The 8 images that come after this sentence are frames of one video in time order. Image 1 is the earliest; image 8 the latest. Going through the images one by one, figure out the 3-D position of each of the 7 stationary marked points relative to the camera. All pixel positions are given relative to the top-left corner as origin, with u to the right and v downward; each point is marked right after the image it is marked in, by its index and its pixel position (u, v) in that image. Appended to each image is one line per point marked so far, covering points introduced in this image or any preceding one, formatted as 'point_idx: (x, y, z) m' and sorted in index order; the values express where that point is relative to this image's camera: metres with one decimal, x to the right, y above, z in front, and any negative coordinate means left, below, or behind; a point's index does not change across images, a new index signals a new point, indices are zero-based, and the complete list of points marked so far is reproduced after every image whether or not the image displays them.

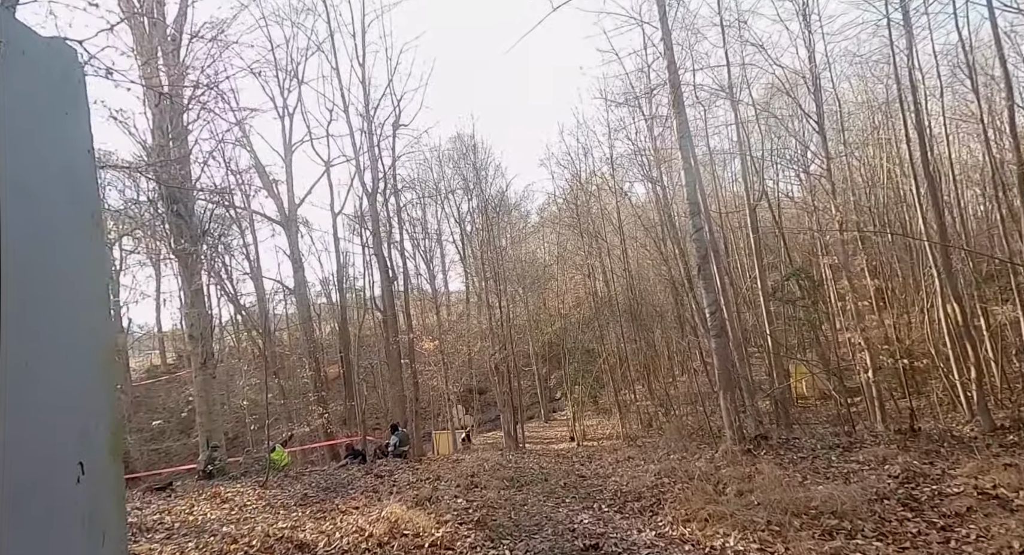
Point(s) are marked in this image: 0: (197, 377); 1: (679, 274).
0: (-7.4, -2.4, +15.3) m
1: (+4.9, +0.1, +19.1) m
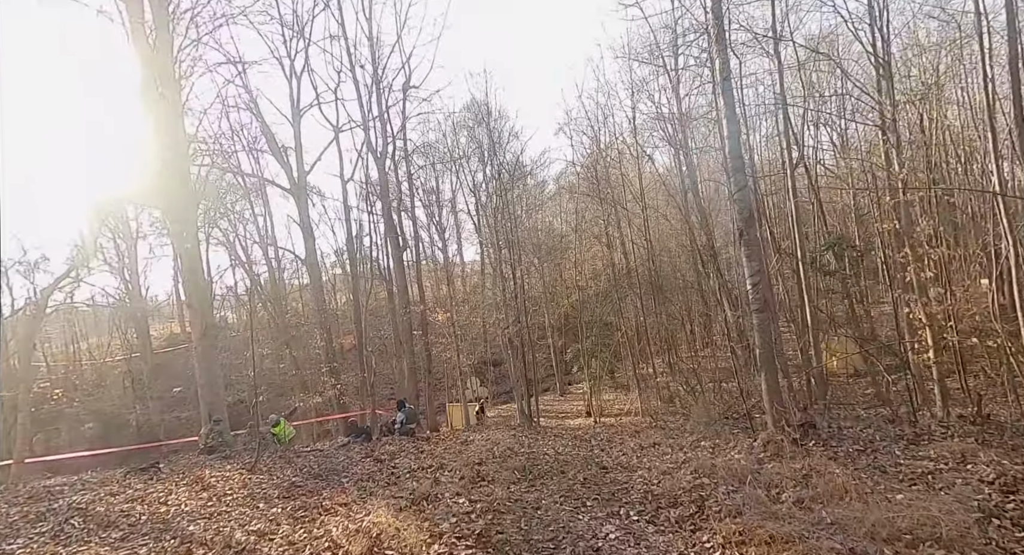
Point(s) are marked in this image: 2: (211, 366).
0: (-7.1, -1.6, +14.7) m
1: (+5.3, +0.9, +18.0) m
2: (-6.8, -2.0, +14.9) m
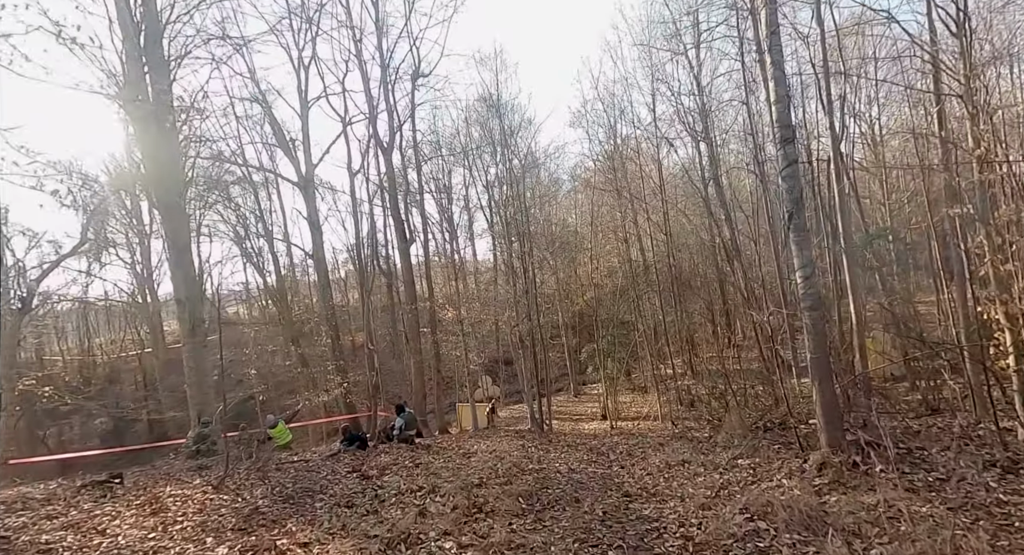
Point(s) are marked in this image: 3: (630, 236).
0: (-6.9, -1.5, +13.9) m
1: (+5.6, +1.0, +16.9) m
2: (-6.6, -1.9, +14.0) m
3: (+3.6, +1.3, +20.0) m
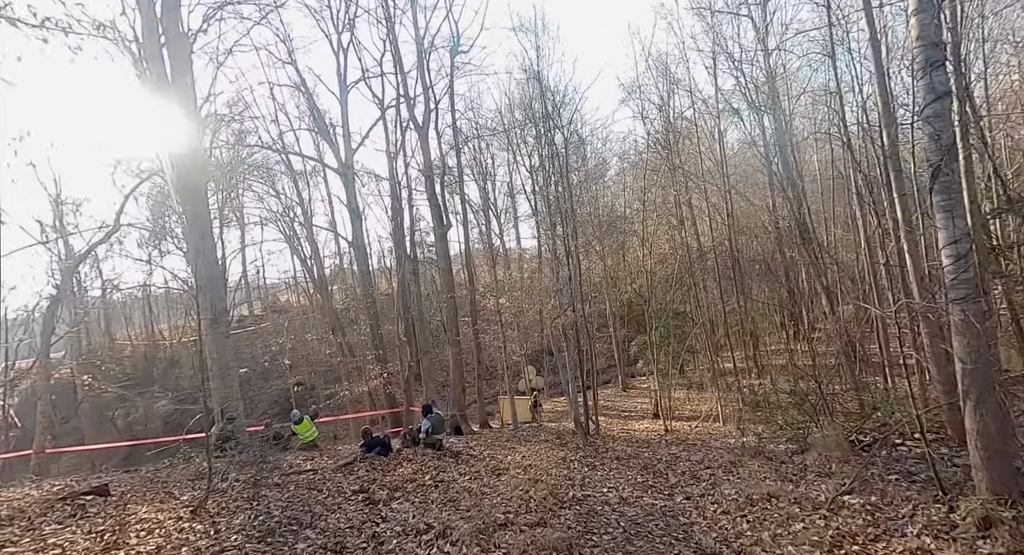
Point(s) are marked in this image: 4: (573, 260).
0: (-6.0, -1.2, +13.0) m
1: (+6.7, +1.3, +15.1) m
2: (-5.8, -1.6, +13.1) m
3: (+4.9, +1.7, +18.3) m
4: (+1.8, +0.5, +19.3) m
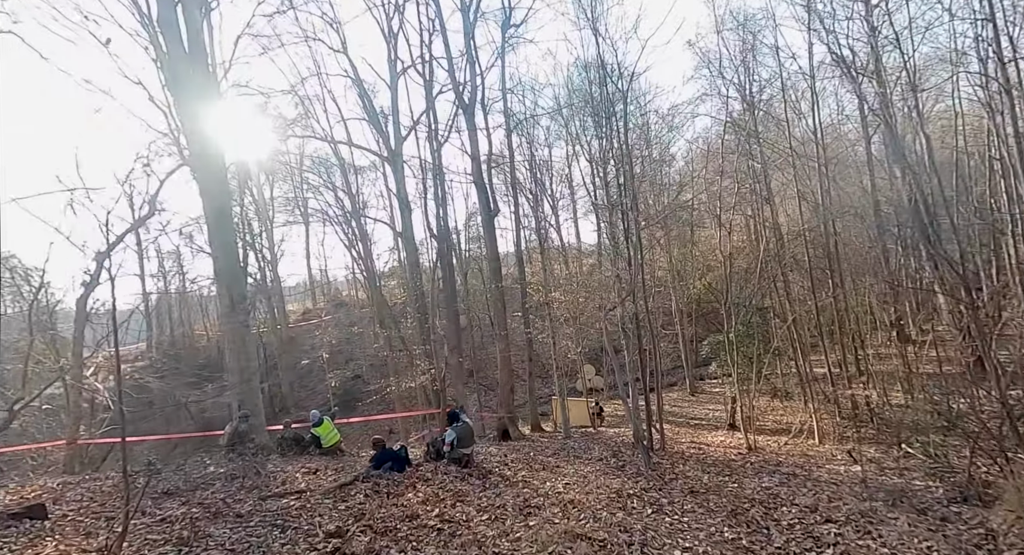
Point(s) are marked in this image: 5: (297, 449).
0: (-5.2, -0.9, +11.7) m
1: (+7.7, +1.5, +12.6) m
2: (-4.9, -1.3, +11.8) m
3: (+6.3, +1.9, +15.9) m
4: (+3.3, +0.8, +17.2) m
5: (-3.8, -3.1, +11.6) m
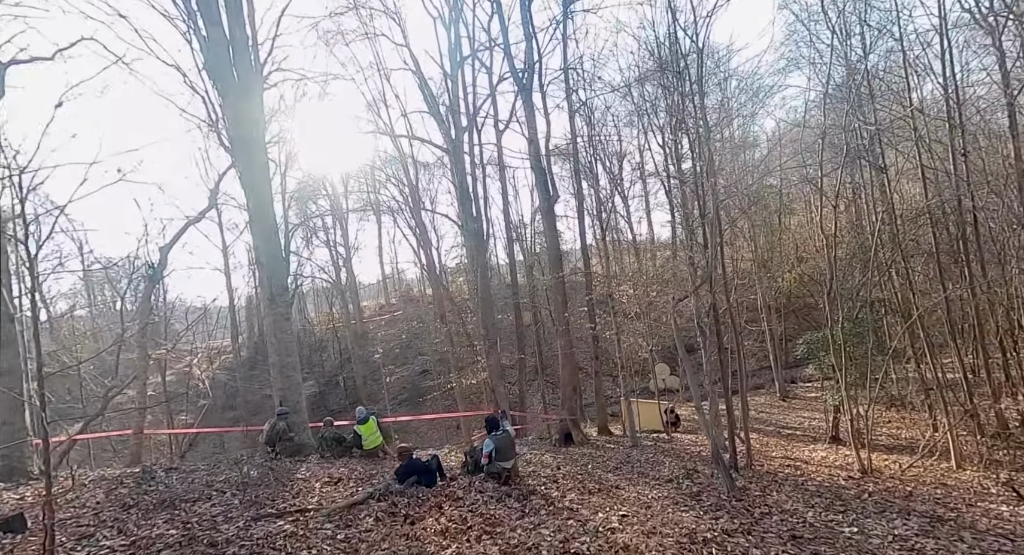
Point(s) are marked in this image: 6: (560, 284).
0: (-4.2, -0.7, +11.0) m
1: (+8.7, +1.8, +10.3) m
2: (-3.9, -1.1, +11.0) m
3: (+7.7, +2.1, +13.8) m
4: (+4.8, +1.0, +15.4) m
5: (-2.9, -2.9, +10.7) m
6: (+1.3, 0.0, +16.6) m
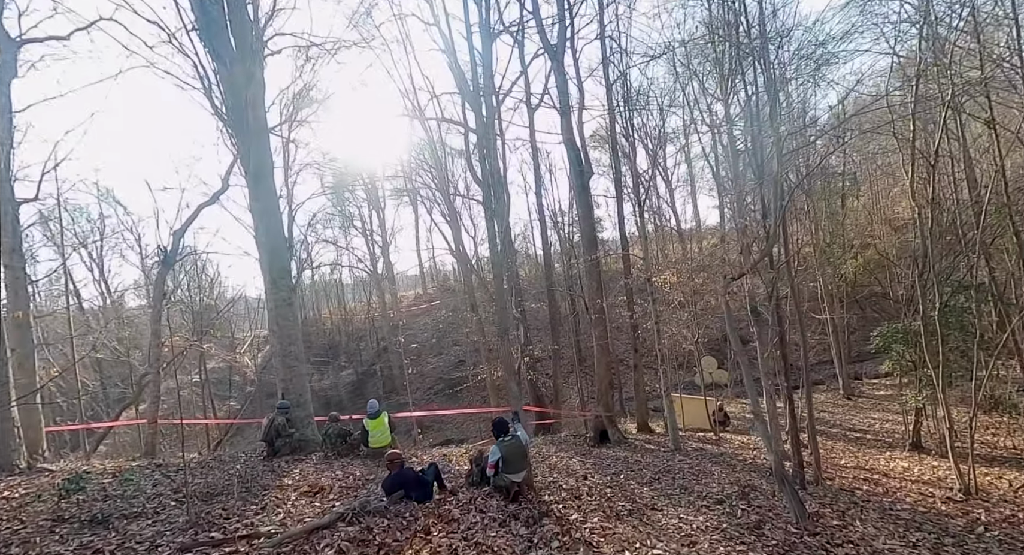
0: (-3.8, -0.4, +10.0) m
1: (+9.0, +2.0, +8.5) m
2: (-3.5, -0.8, +10.0) m
3: (+8.2, +2.5, +12.0) m
4: (+5.5, +1.4, +13.8) m
5: (-2.5, -2.6, +9.7) m
6: (+2.0, +0.3, +15.3) m
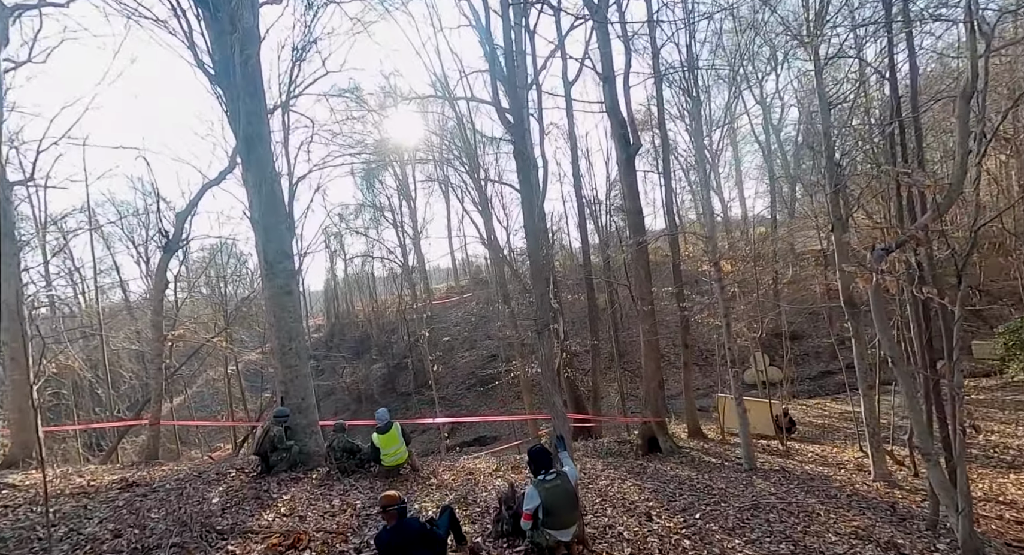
0: (-3.3, -0.1, +8.5) m
1: (+9.4, +2.2, +6.3) m
2: (-3.0, -0.6, +8.5) m
3: (+8.8, +2.7, +9.9) m
4: (+6.2, +1.6, +11.8) m
5: (-2.0, -2.4, +8.2) m
6: (+2.8, +0.6, +13.5) m
